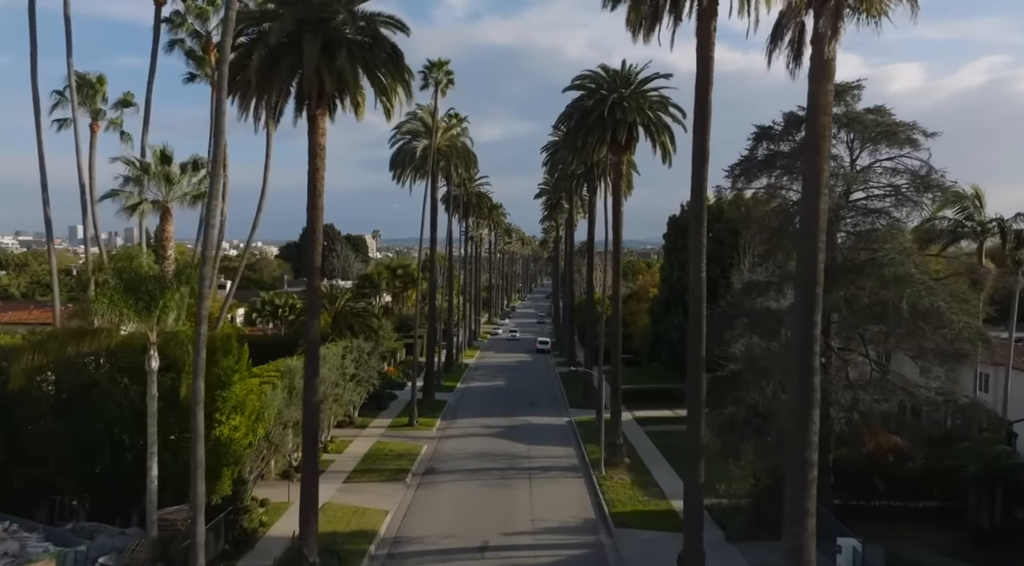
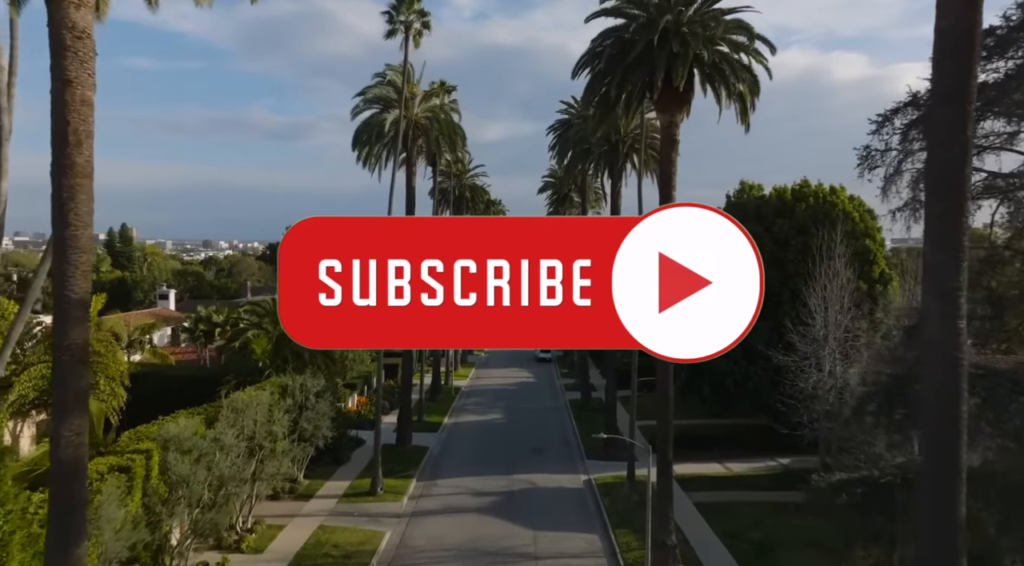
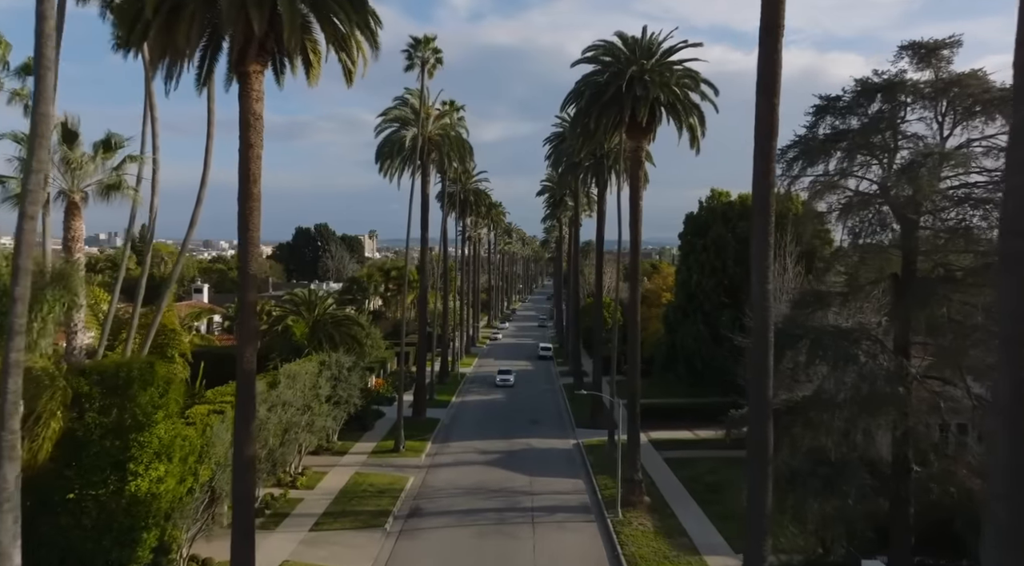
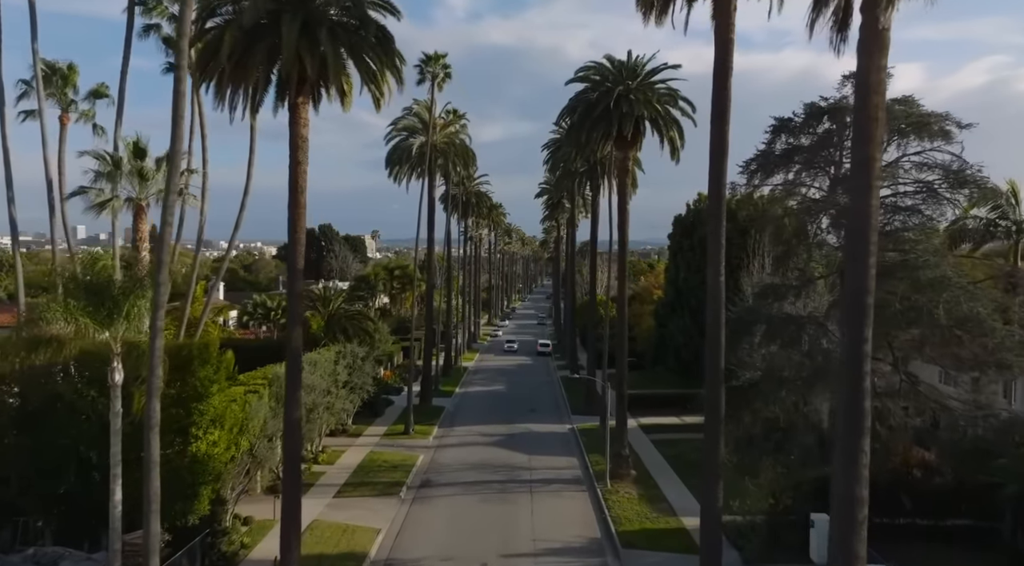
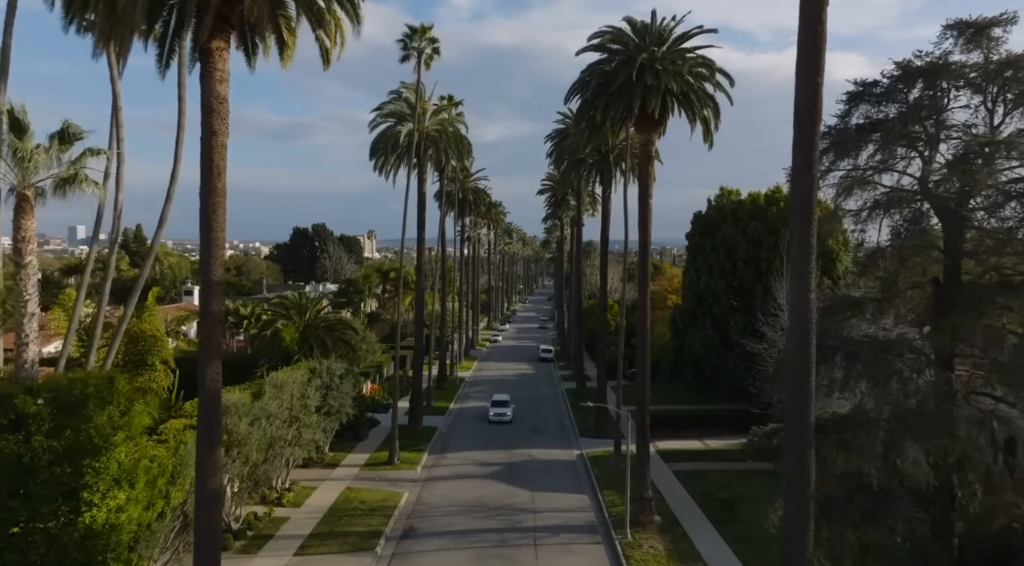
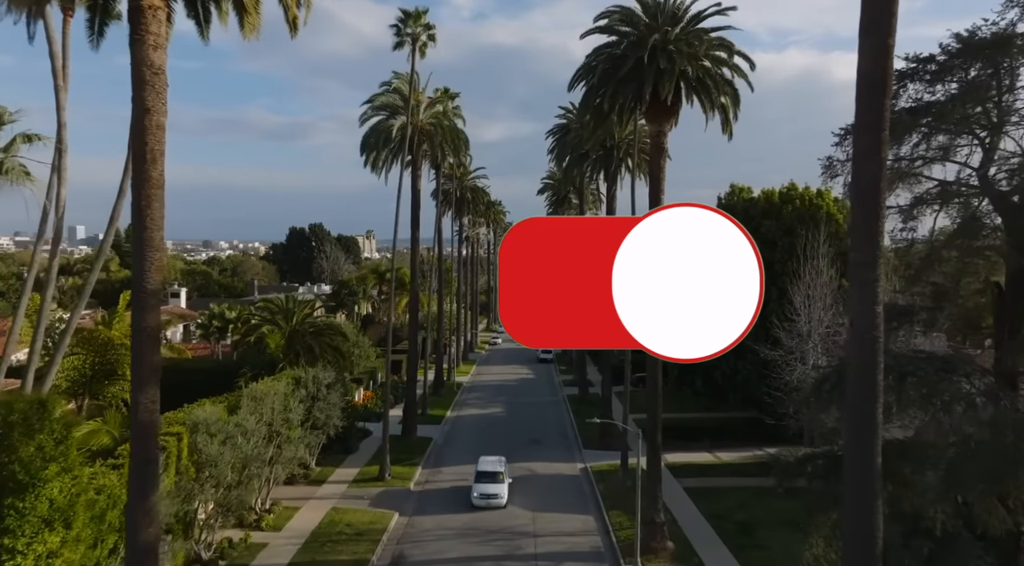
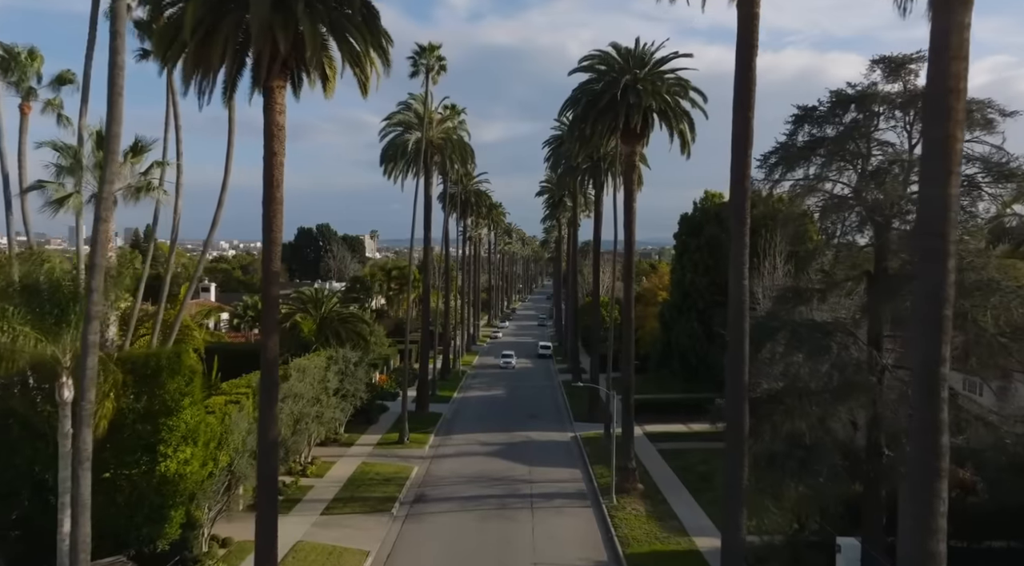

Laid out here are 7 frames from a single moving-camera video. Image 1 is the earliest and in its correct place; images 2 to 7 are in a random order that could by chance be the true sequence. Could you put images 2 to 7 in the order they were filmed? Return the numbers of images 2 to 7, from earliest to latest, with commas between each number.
4, 7, 3, 5, 6, 2
